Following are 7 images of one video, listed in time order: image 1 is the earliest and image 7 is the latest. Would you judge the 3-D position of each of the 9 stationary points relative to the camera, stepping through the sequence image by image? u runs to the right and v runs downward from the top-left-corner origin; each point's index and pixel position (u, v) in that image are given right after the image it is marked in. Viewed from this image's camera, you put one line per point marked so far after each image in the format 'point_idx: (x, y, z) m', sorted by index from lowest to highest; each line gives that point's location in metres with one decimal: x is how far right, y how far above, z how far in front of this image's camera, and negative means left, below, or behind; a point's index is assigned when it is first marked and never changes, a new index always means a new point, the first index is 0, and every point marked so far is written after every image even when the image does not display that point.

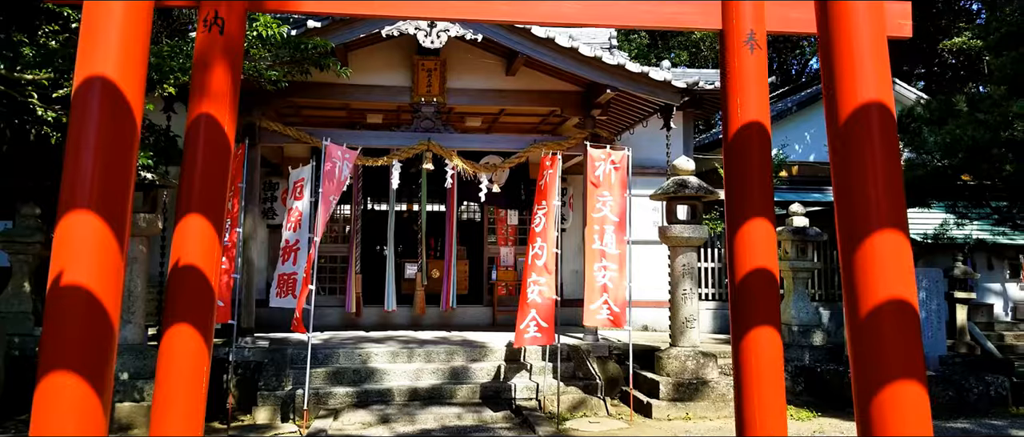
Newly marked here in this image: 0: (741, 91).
0: (+0.8, +0.5, +2.9) m
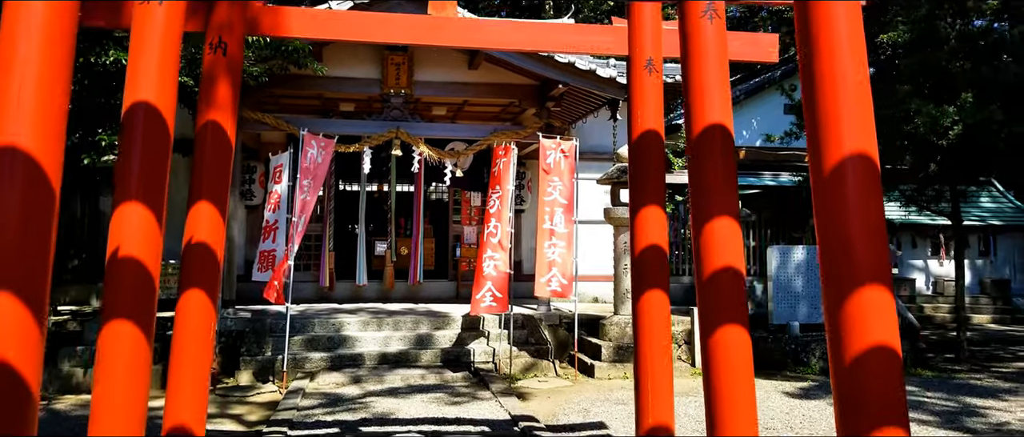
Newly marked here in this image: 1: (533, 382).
0: (+0.6, +0.5, +3.6) m
1: (+0.2, -1.4, +6.9) m
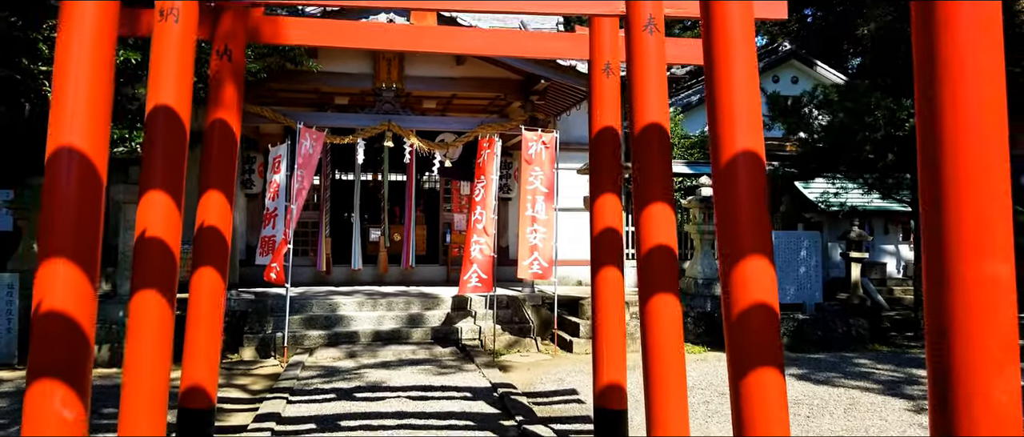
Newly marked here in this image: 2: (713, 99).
0: (+0.5, +0.6, +4.2) m
1: (0.0, -1.3, +7.4) m
2: (+0.6, +0.4, +2.5) m
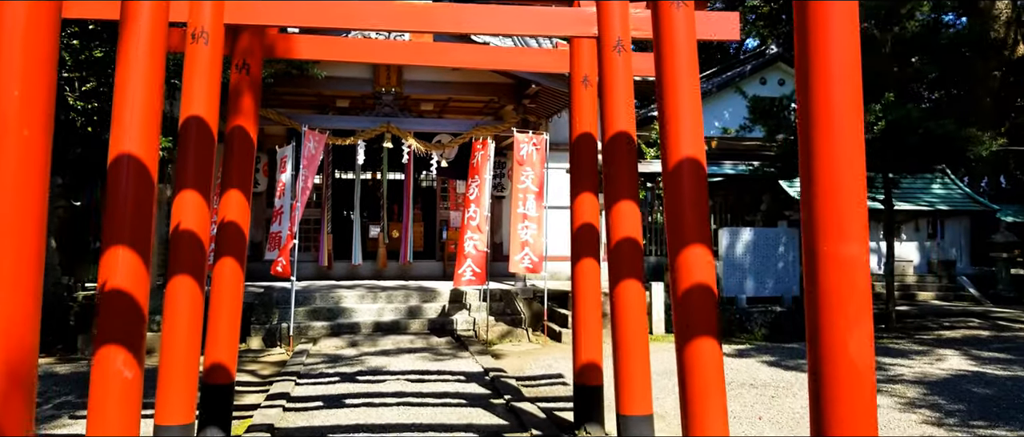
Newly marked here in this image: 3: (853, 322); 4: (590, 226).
0: (+0.4, +0.6, +4.6) m
1: (0.0, -1.2, +7.9) m
2: (+0.6, +0.4, +3.0) m
3: (+0.8, -0.3, +1.9) m
4: (+0.4, 0.0, +4.6) m
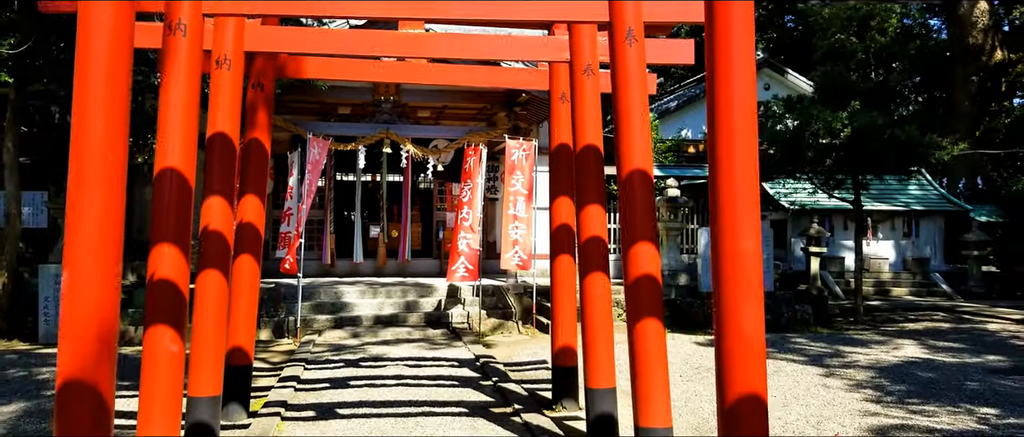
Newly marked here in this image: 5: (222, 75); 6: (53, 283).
0: (+0.3, +0.6, +5.2) m
1: (-0.1, -1.2, +8.5) m
2: (+0.5, +0.4, +3.6) m
3: (+0.7, -0.3, +2.5) m
4: (+0.3, 0.0, +5.2) m
5: (-1.6, +0.8, +4.4) m
6: (-4.7, -0.7, +8.4) m
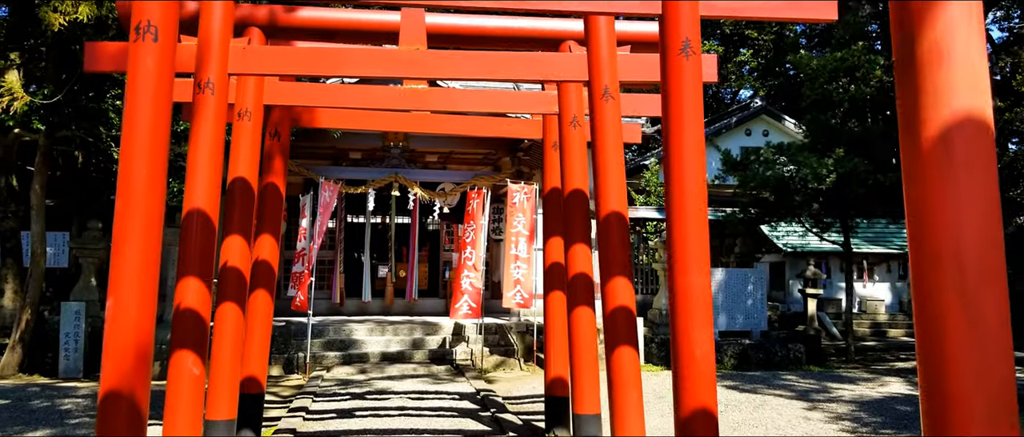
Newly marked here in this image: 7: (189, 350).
0: (+0.3, +0.3, +5.7) m
1: (-0.1, -1.7, +8.9) m
2: (+0.4, +0.2, +4.0) m
3: (+0.7, -0.4, +2.9) m
4: (+0.3, -0.3, +5.6) m
5: (-1.6, +0.6, +4.9) m
6: (-4.7, -1.1, +8.8) m
7: (-1.5, -0.6, +3.7) m
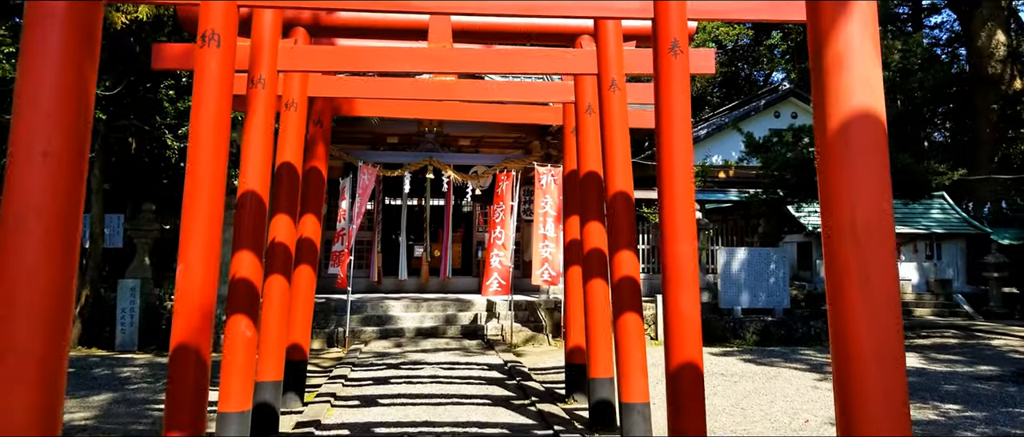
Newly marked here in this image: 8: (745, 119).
0: (+0.4, +0.5, +6.1) m
1: (+0.2, -1.5, +9.3) m
2: (+0.5, +0.3, +4.4) m
3: (+0.7, -0.3, +3.3) m
4: (+0.5, -0.2, +6.0) m
5: (-1.5, +0.7, +5.3) m
6: (-4.4, -0.9, +9.4) m
7: (-1.4, -0.5, +4.2) m
8: (+4.6, +1.9, +16.0) m
